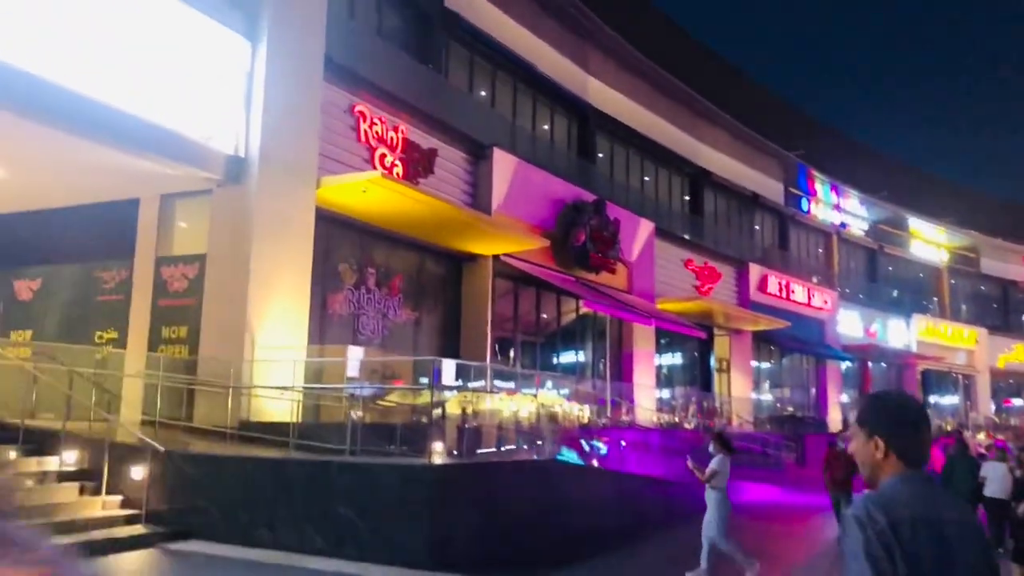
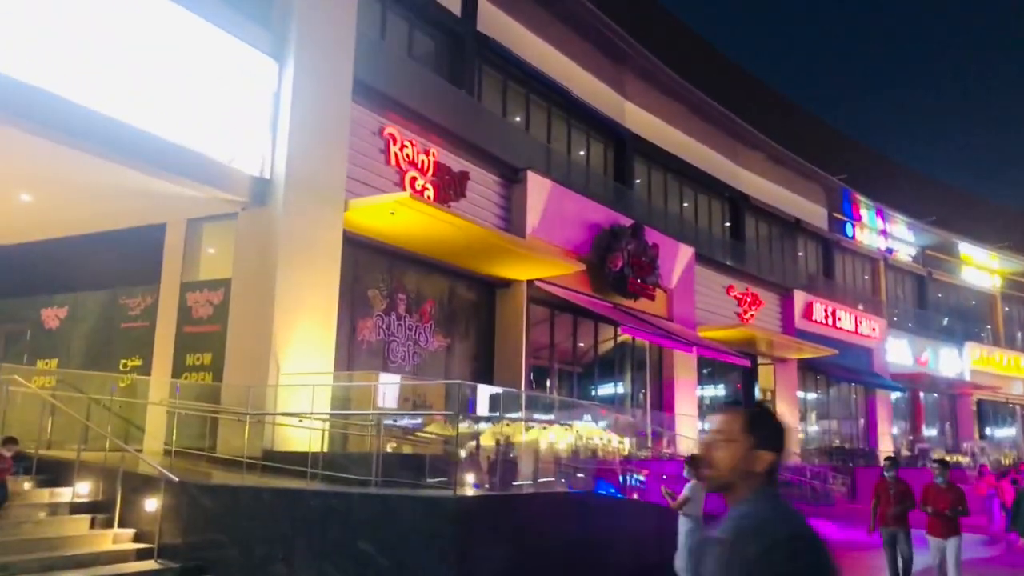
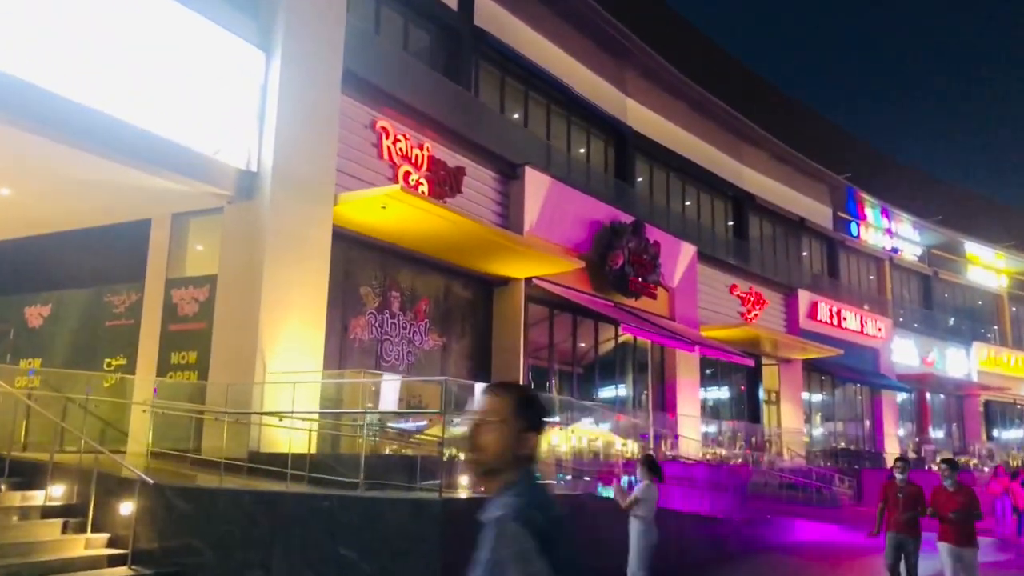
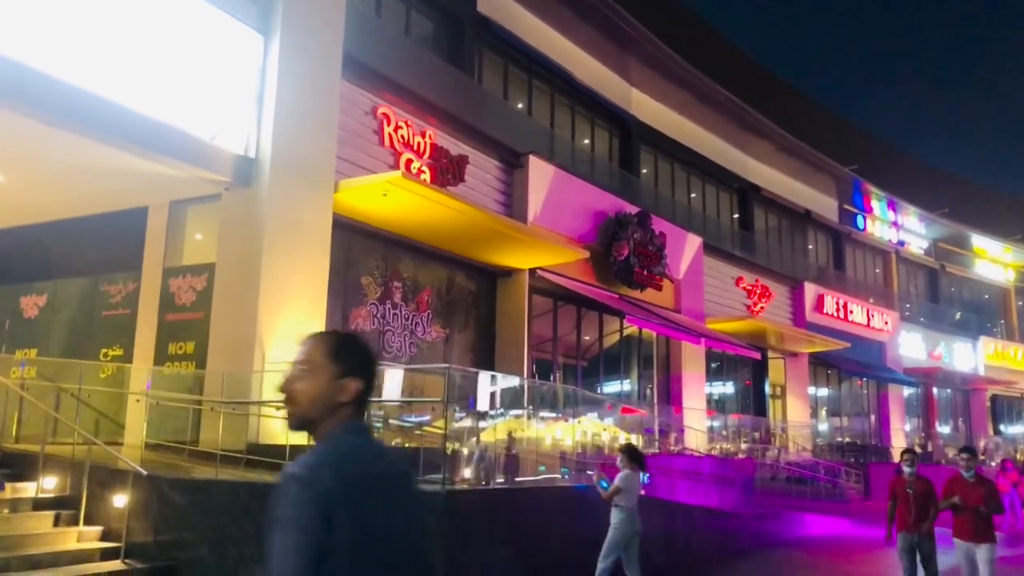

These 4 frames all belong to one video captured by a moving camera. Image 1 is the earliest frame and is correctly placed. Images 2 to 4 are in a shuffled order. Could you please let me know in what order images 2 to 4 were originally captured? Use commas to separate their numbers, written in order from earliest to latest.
2, 3, 4
